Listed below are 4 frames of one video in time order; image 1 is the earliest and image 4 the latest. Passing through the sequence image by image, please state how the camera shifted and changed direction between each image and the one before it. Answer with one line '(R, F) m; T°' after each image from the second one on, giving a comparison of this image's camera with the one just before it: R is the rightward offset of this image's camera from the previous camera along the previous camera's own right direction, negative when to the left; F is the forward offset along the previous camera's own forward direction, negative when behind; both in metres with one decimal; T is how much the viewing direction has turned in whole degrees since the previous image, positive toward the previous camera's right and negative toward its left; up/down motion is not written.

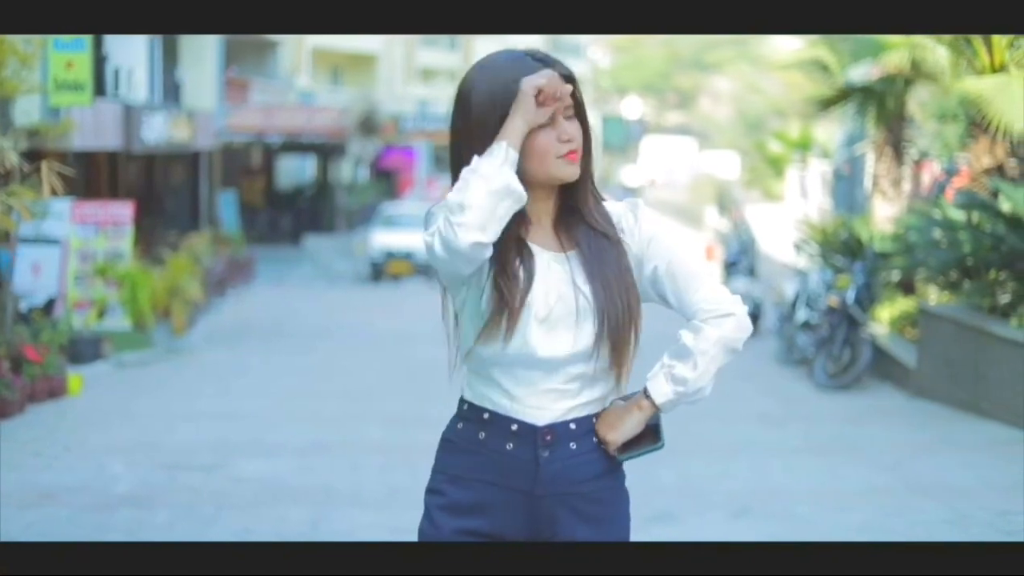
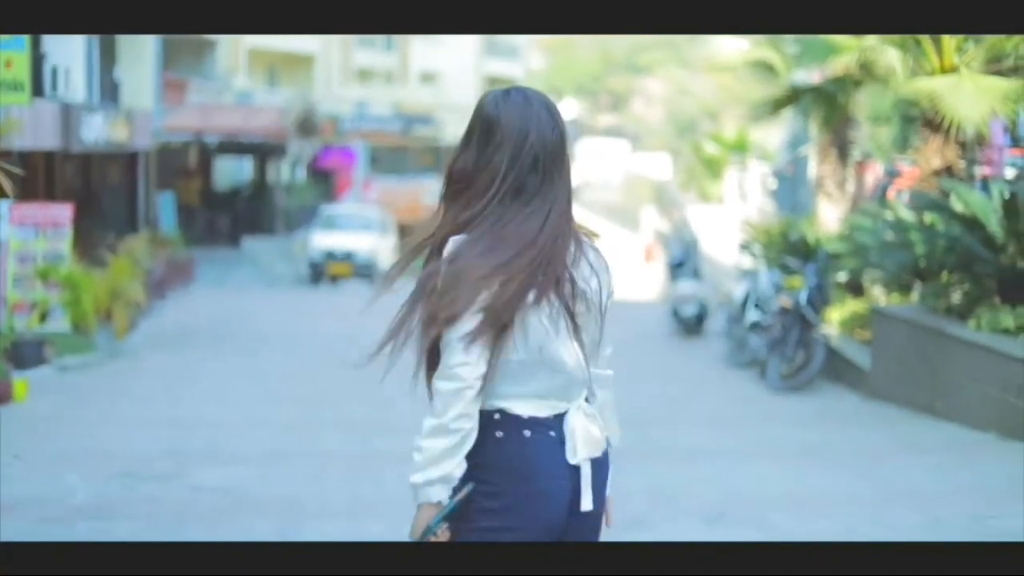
(-0.1, +0.1) m; +2°
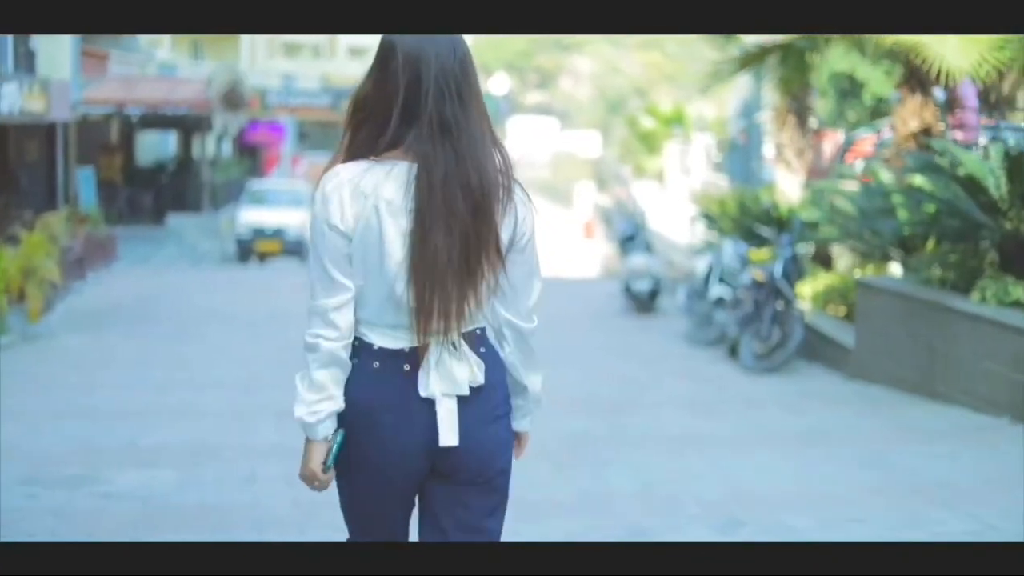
(-0.2, +0.9) m; +3°
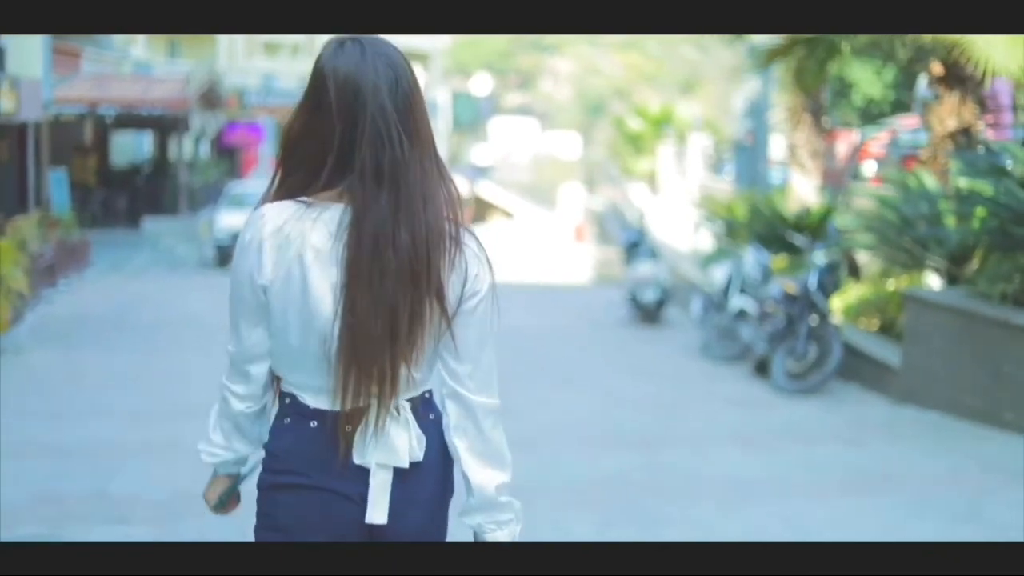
(-0.2, +0.9) m; +1°
